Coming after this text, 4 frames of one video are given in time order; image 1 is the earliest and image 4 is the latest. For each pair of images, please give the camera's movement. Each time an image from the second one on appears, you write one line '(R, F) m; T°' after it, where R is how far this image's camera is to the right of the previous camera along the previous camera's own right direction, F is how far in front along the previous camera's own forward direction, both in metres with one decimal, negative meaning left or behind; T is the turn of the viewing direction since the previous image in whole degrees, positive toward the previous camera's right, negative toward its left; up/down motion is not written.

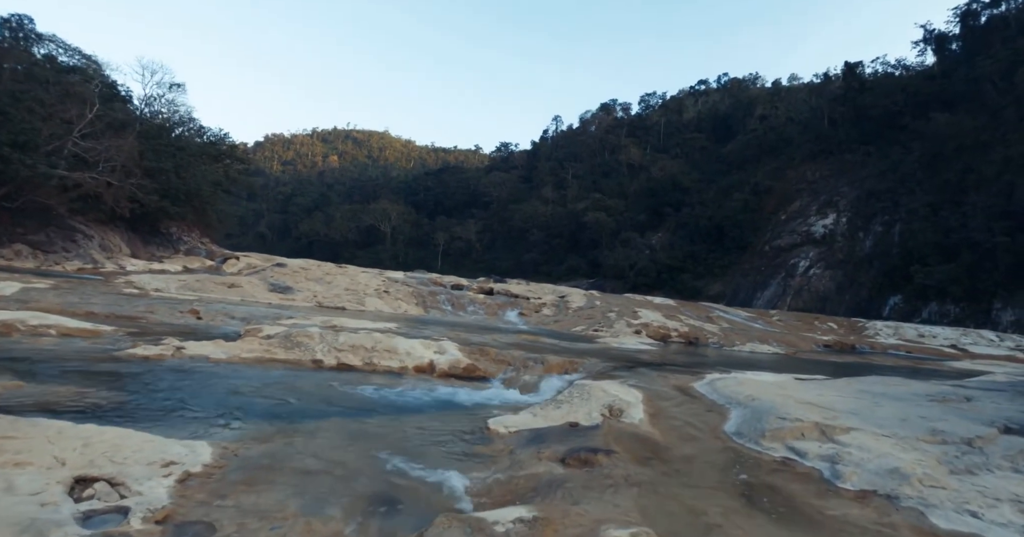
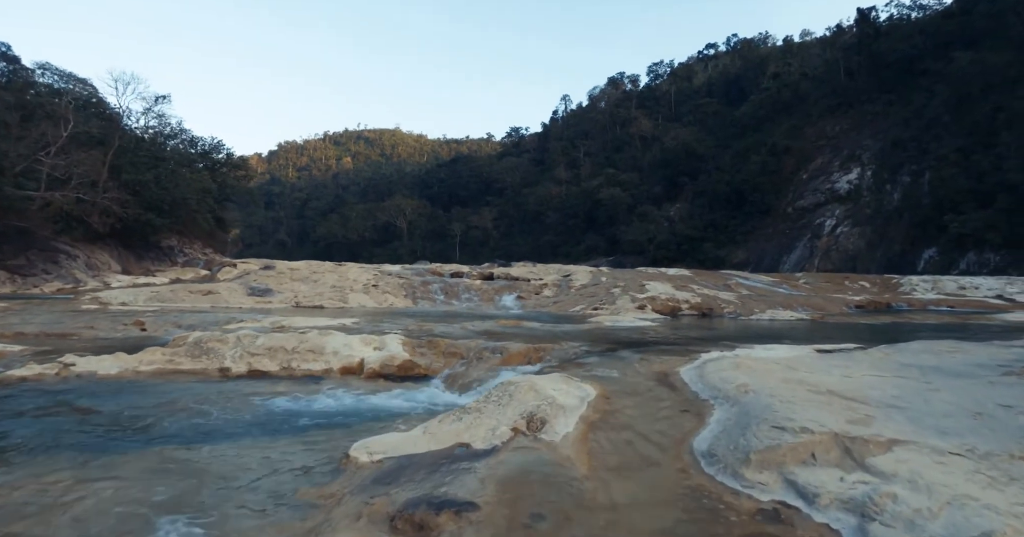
(+1.6, +2.5) m; -2°
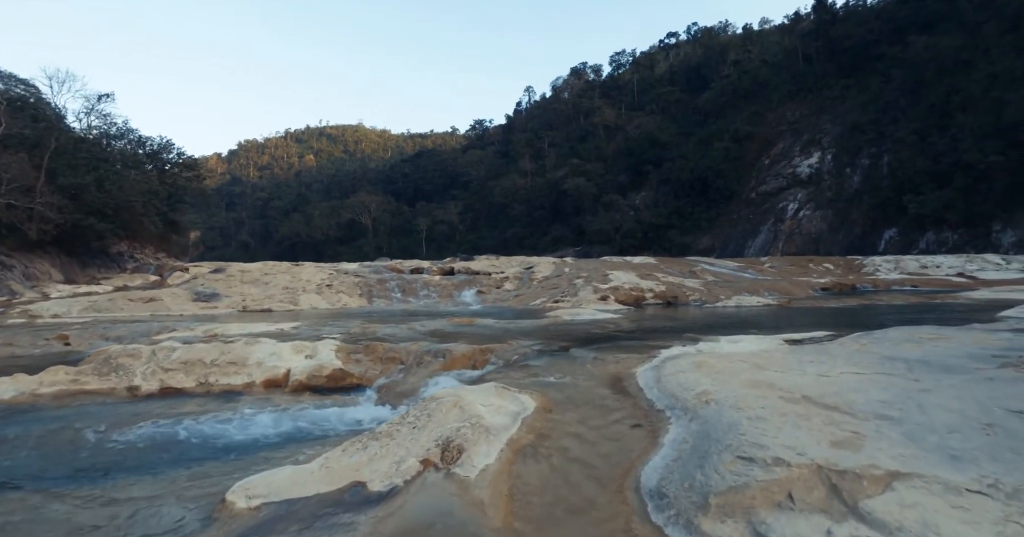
(+0.5, +1.0) m; +3°
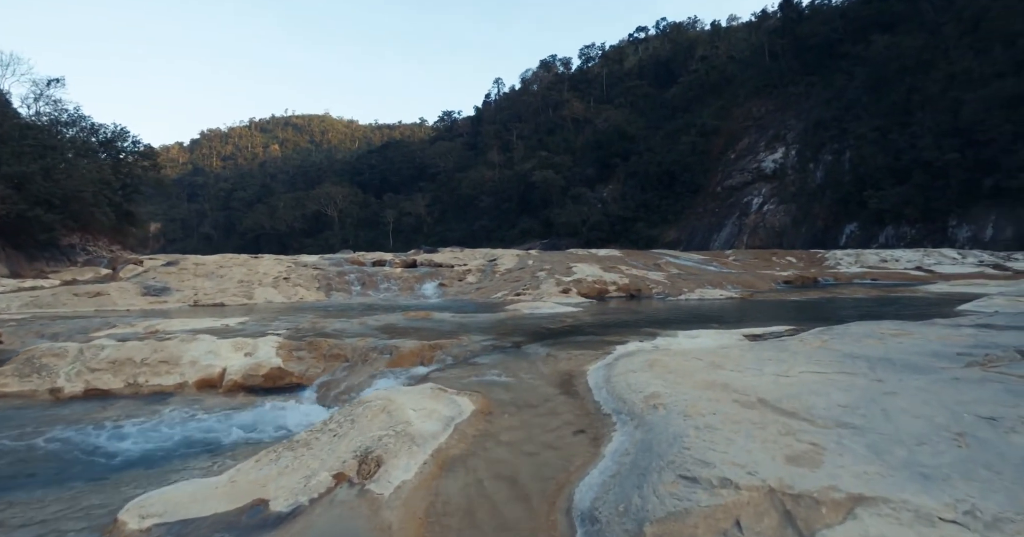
(+0.3, +0.5) m; +3°
